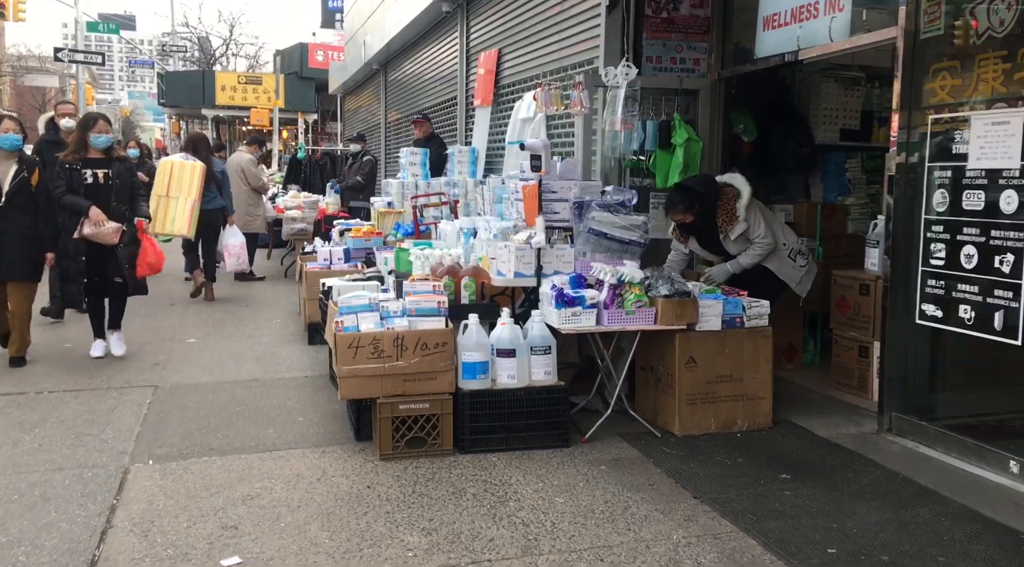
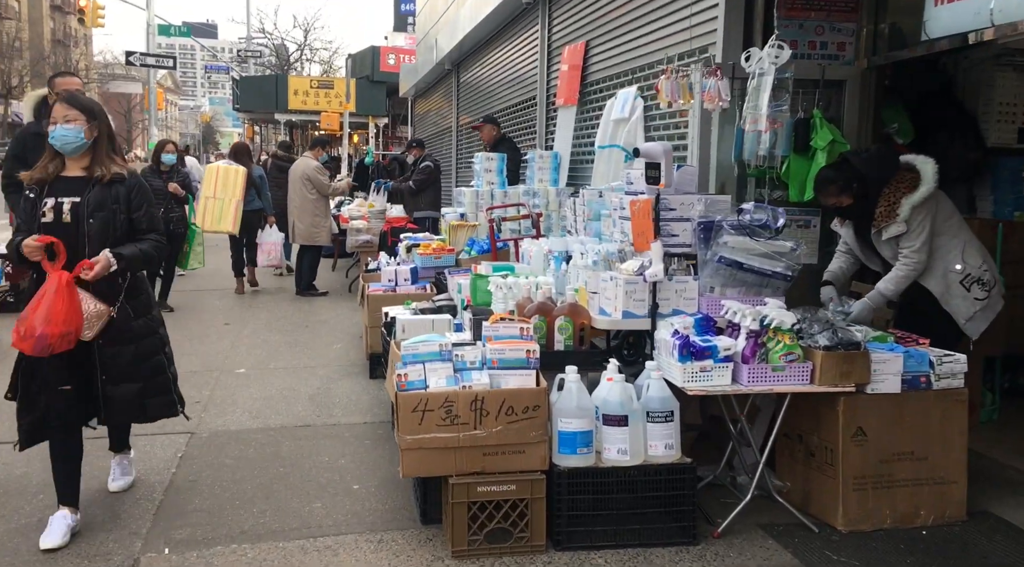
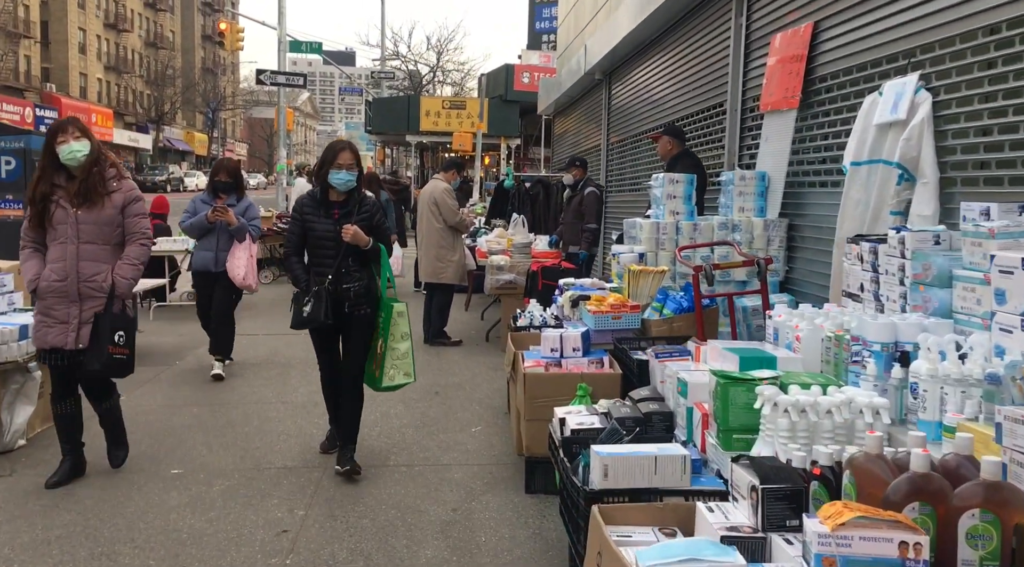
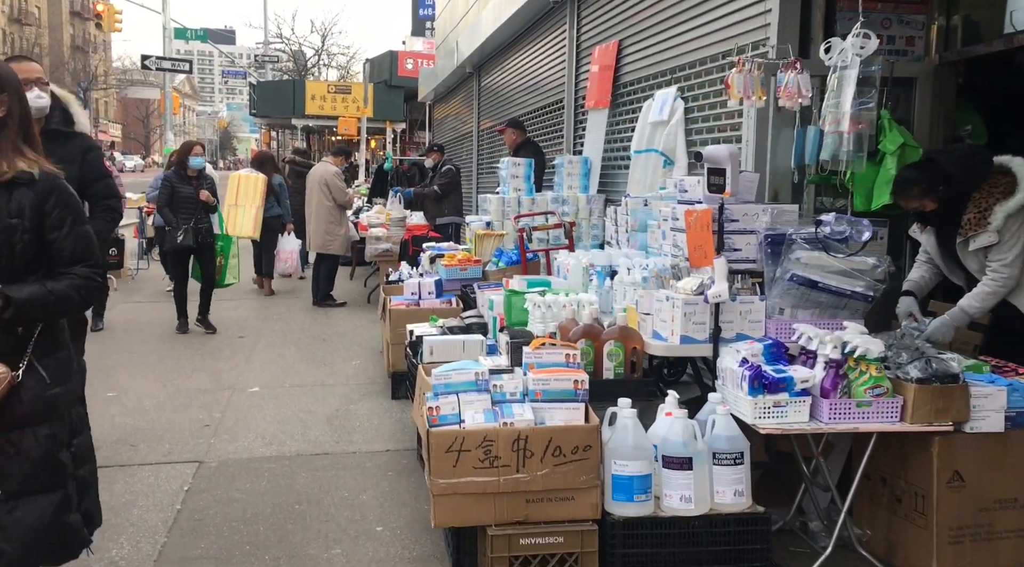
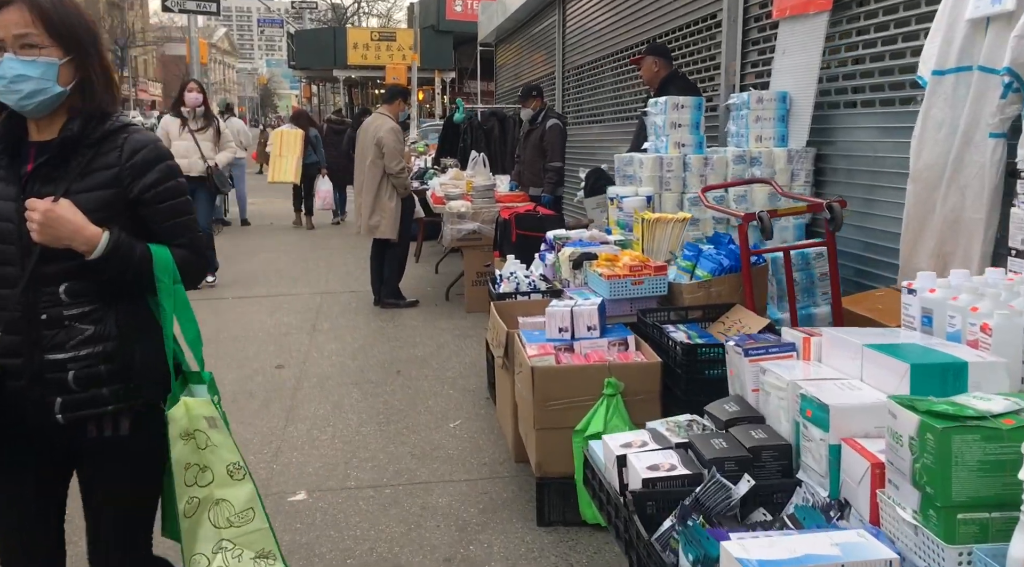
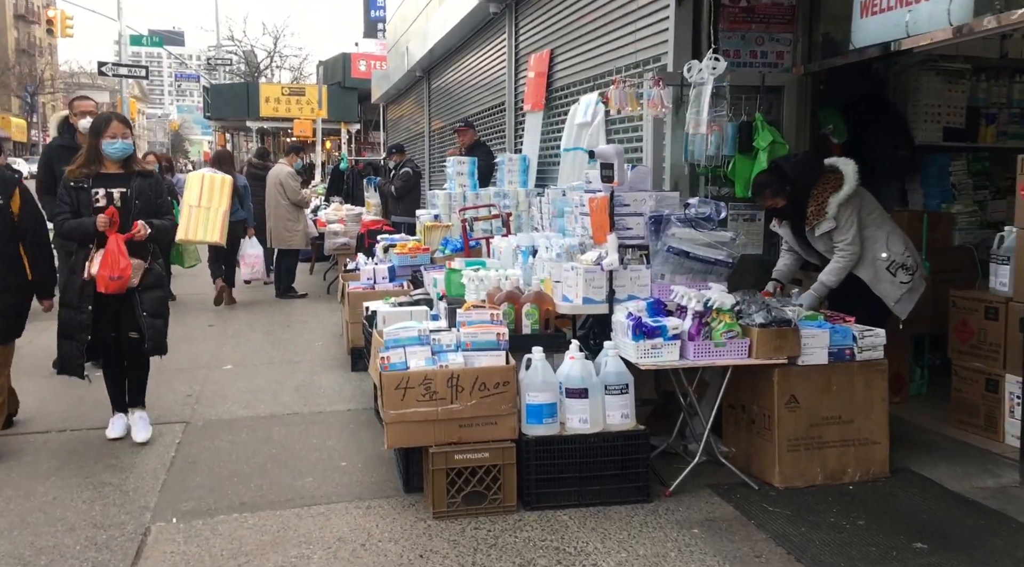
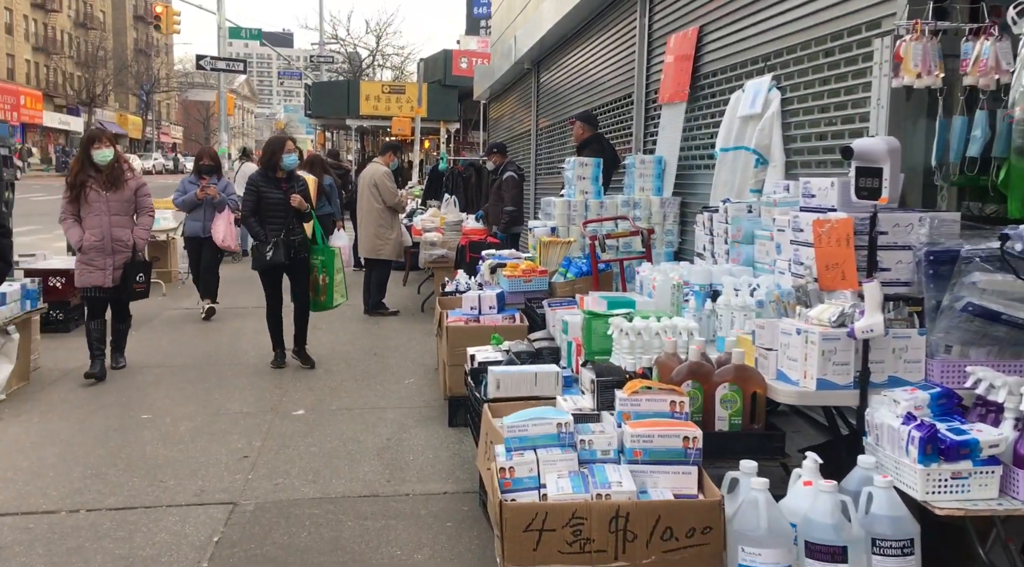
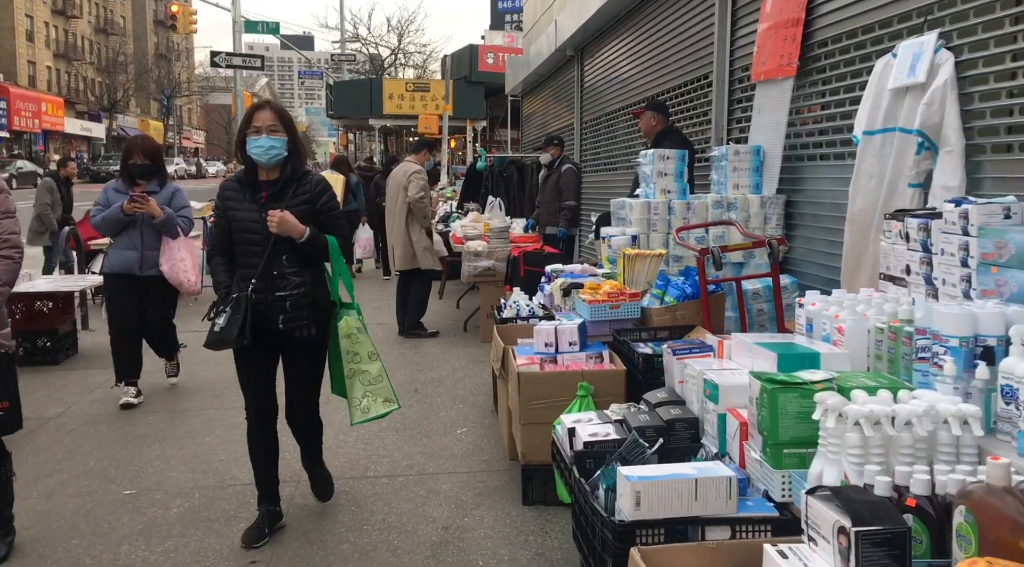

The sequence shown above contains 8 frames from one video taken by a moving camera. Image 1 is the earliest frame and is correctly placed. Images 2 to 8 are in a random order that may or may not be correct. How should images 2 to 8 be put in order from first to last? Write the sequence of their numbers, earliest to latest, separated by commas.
6, 2, 4, 7, 3, 8, 5
